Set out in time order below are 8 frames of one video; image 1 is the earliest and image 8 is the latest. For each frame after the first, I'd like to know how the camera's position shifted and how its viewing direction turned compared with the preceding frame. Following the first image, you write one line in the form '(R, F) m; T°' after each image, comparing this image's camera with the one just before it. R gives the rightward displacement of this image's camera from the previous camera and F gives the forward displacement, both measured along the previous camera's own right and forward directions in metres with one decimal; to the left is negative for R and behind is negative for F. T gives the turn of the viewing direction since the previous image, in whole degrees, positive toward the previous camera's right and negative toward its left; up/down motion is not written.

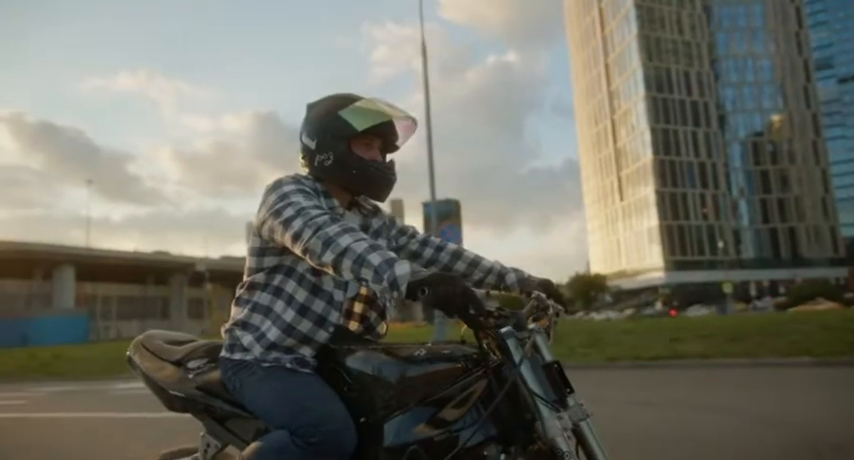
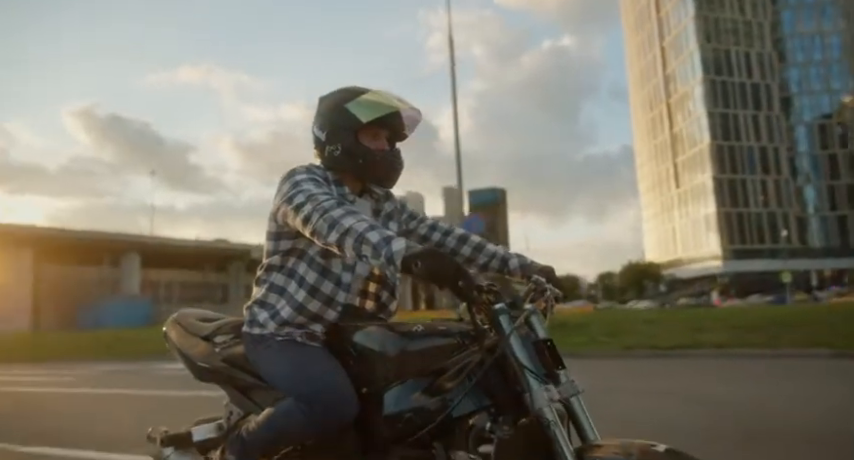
(+0.2, -0.1) m; -5°
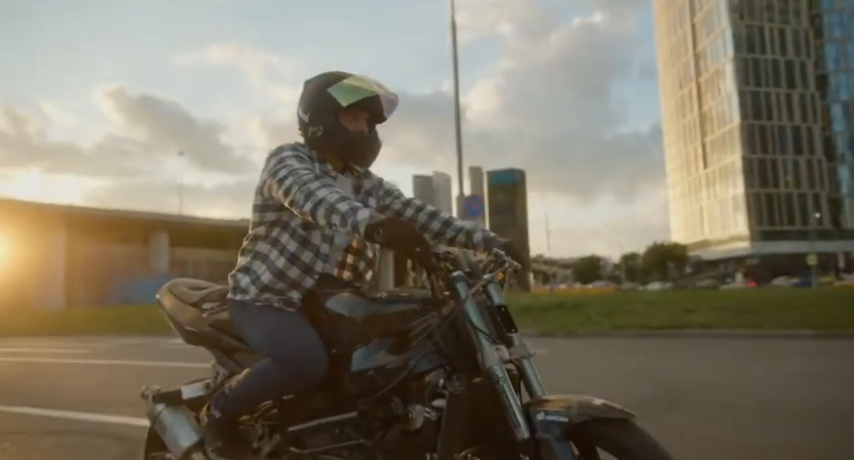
(+0.2, -0.1) m; -2°
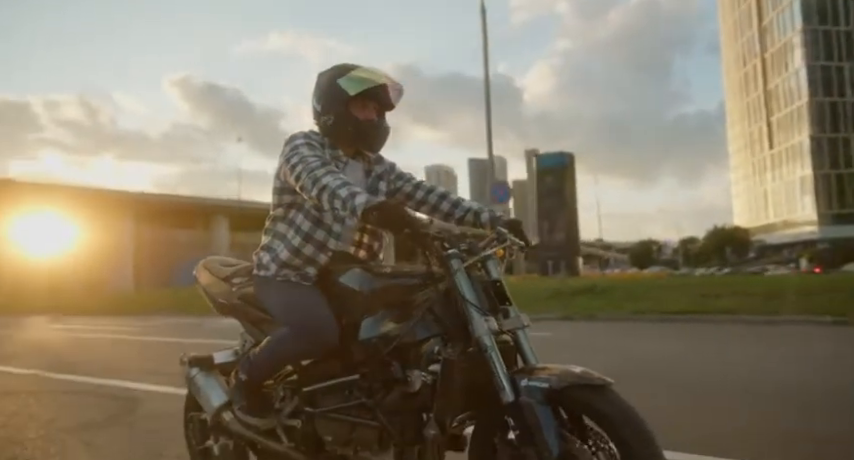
(+0.2, -0.2) m; -5°
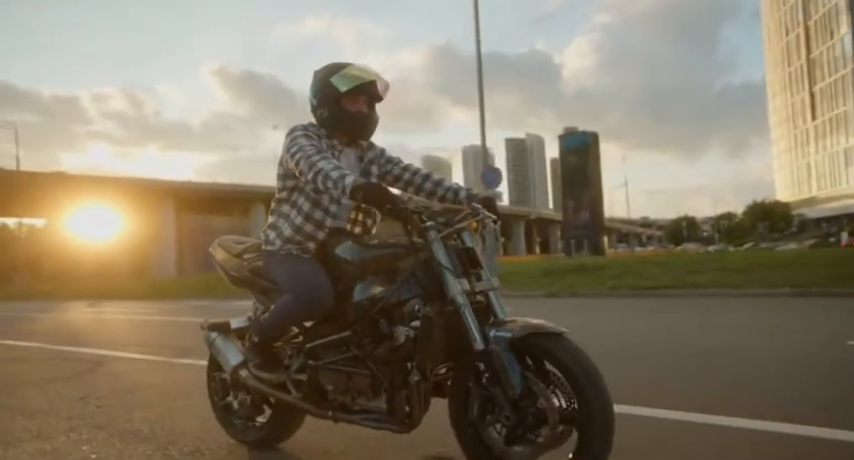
(+0.2, -0.3) m; -3°
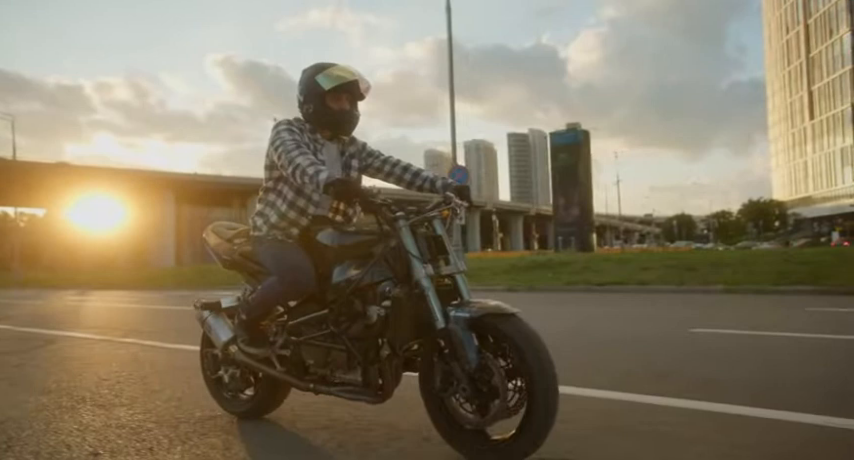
(+0.1, -0.3) m; 0°
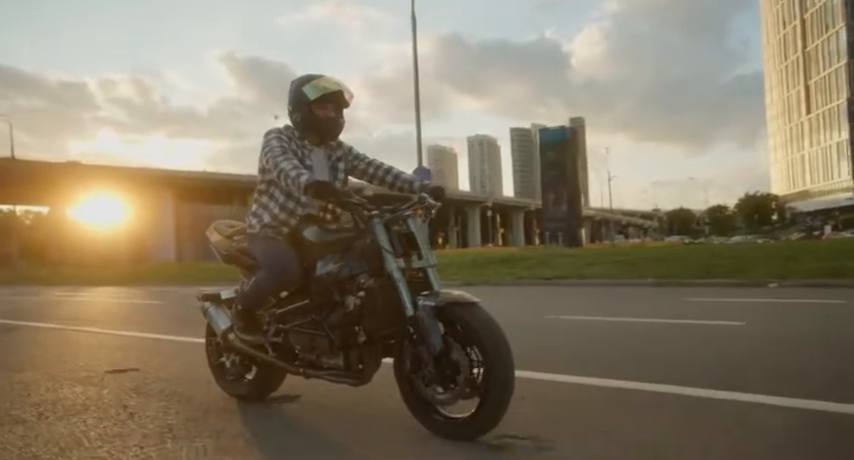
(+0.1, -0.4) m; 0°
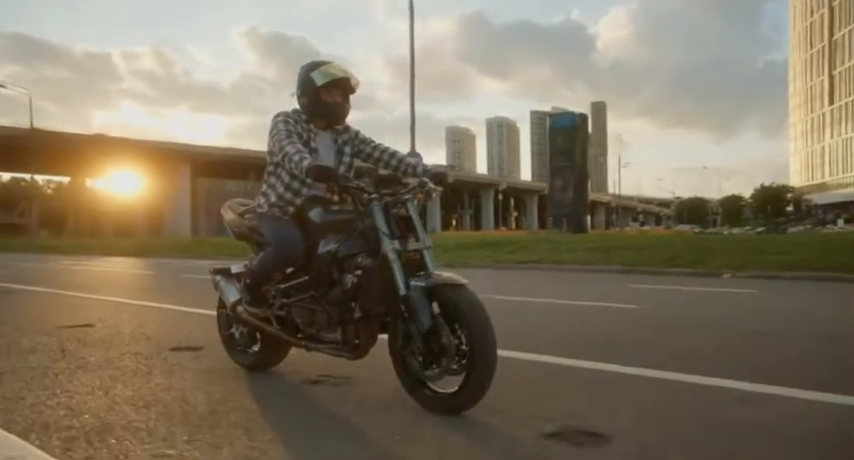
(+0.1, -0.3) m; -1°
